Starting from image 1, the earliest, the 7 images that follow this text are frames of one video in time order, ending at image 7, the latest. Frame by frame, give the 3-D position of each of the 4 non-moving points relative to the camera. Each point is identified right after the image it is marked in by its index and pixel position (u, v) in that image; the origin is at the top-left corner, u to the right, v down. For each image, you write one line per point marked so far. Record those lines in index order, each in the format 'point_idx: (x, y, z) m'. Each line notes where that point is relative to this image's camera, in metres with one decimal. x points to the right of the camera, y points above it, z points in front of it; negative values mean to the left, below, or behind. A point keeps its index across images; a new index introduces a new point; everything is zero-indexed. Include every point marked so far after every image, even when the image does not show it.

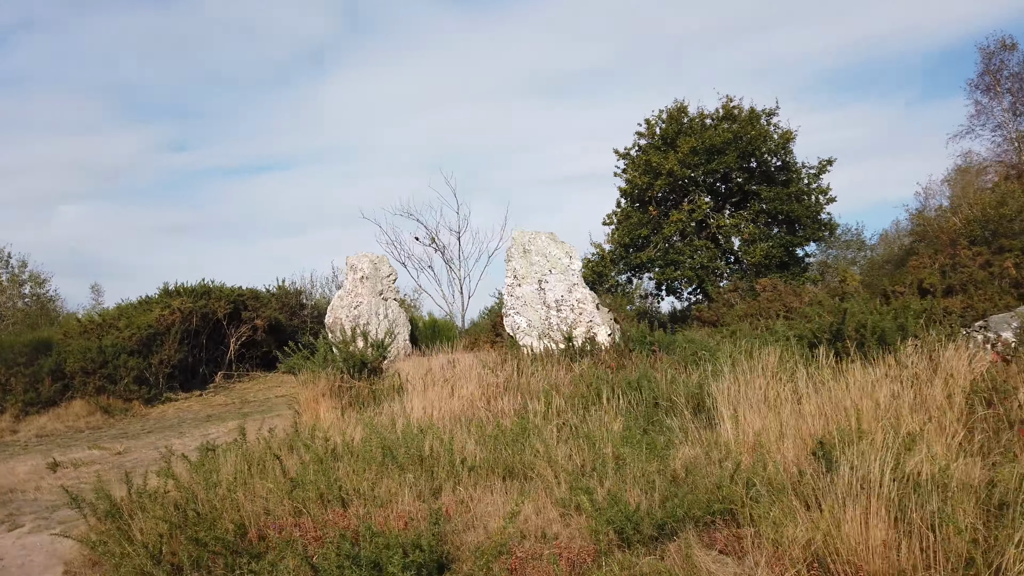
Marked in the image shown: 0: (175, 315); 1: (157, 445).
0: (-7.0, -0.6, +16.2) m
1: (-4.1, -1.8, +9.1) m
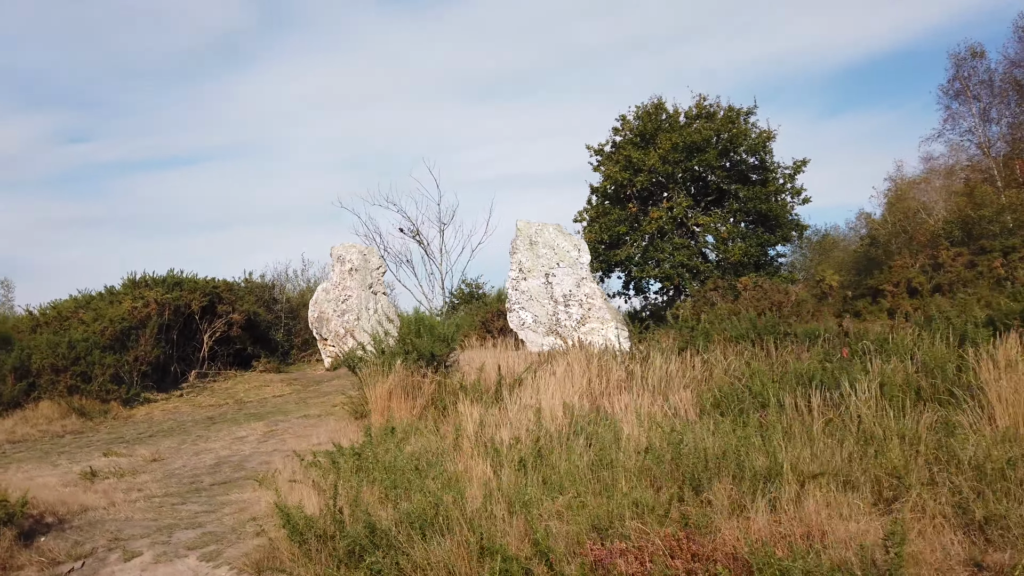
0: (-6.8, -0.4, +14.7) m
1: (-3.3, -1.7, +7.9) m
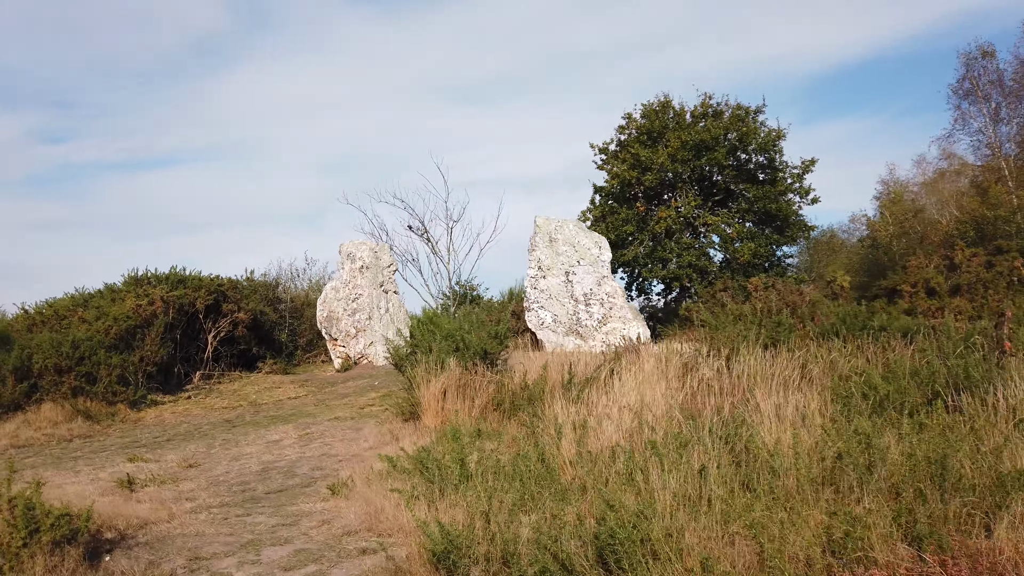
0: (-6.4, -0.3, +14.0) m
1: (-2.7, -1.6, +7.3) m
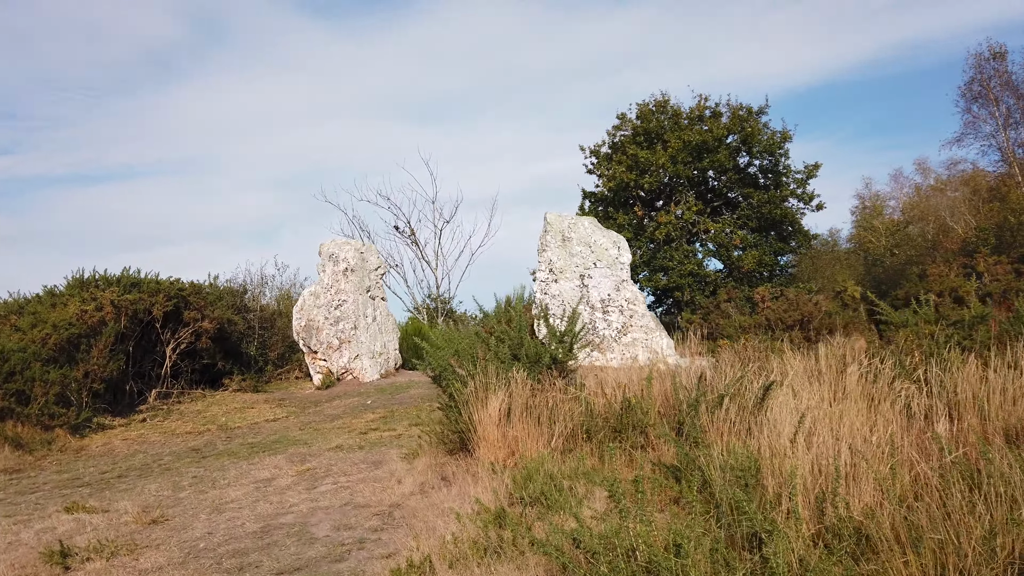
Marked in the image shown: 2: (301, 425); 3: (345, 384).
0: (-6.2, -0.4, +11.9) m
1: (-2.2, -1.5, +5.4) m
2: (-2.6, -1.7, +9.7) m
3: (-2.9, -1.7, +13.7) m
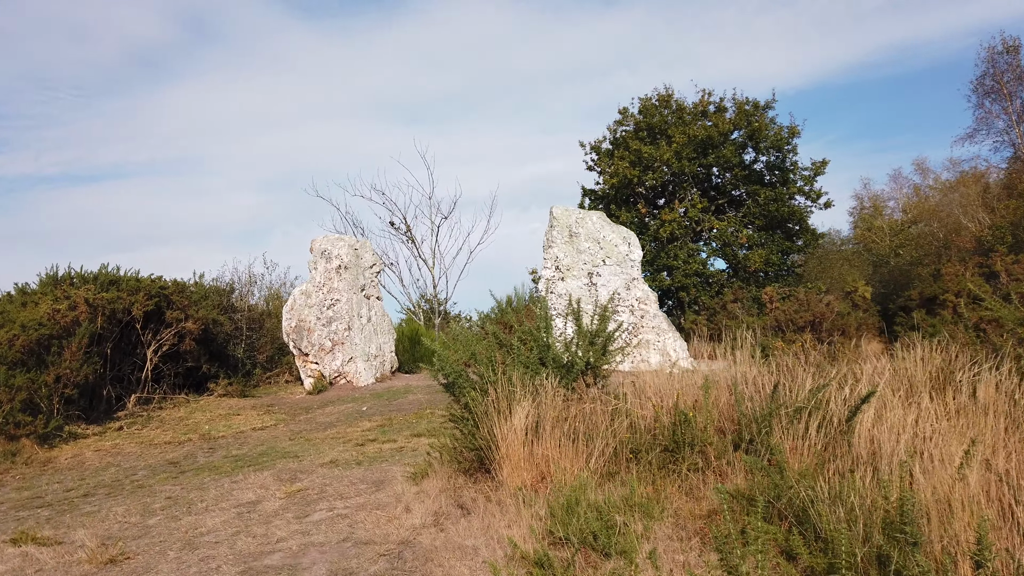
0: (-6.1, -0.3, +11.0) m
1: (-2.0, -1.4, +4.6) m
2: (-2.5, -1.7, +8.9) m
3: (-2.9, -1.7, +12.9) m
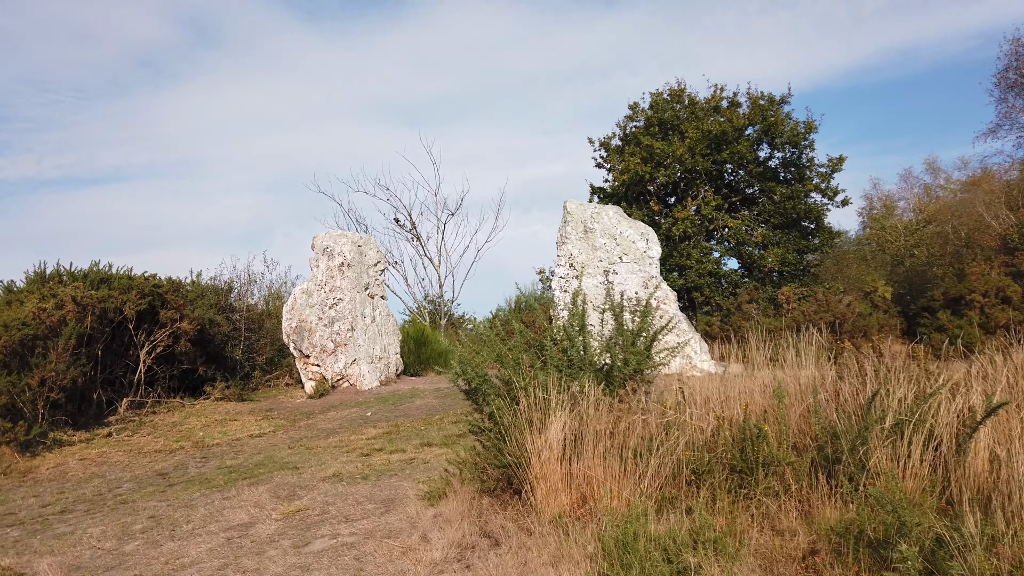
0: (-6.0, -0.3, +10.4) m
1: (-1.8, -1.4, +3.9) m
2: (-2.4, -1.6, +8.3) m
3: (-2.7, -1.7, +12.2) m
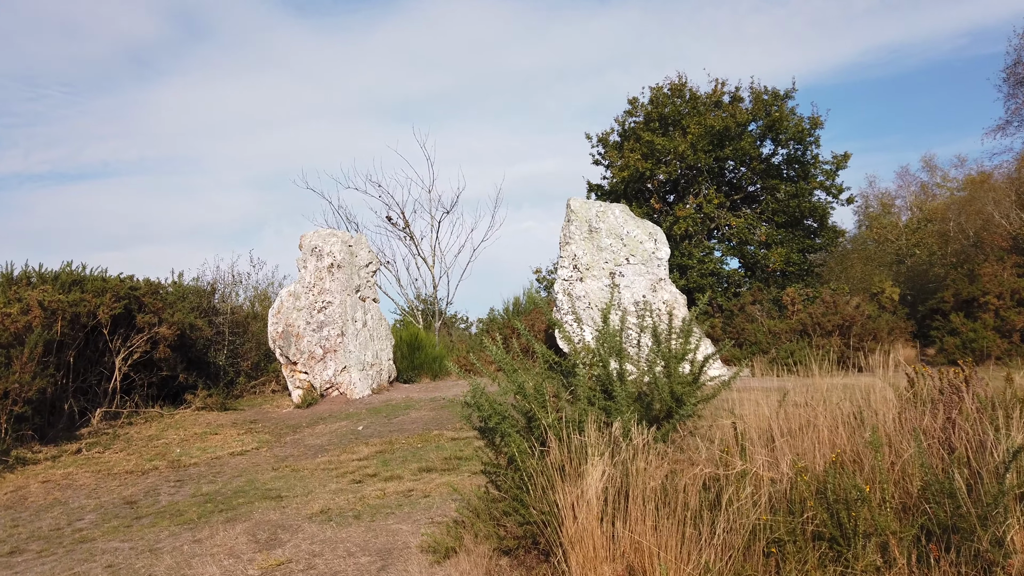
0: (-5.9, -0.3, +9.6) m
1: (-1.7, -1.5, +3.2) m
2: (-2.3, -1.7, +7.6) m
3: (-2.7, -1.7, +11.5) m
